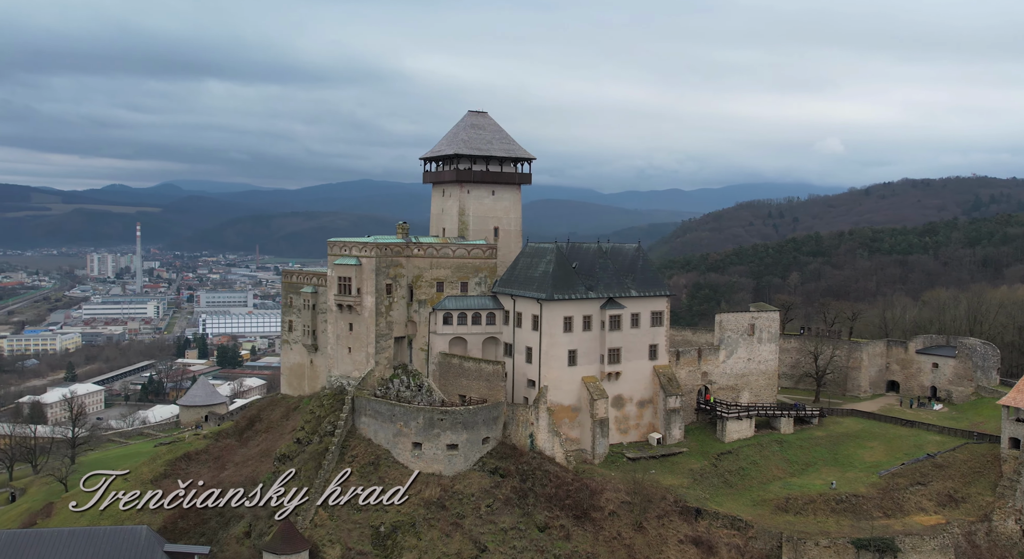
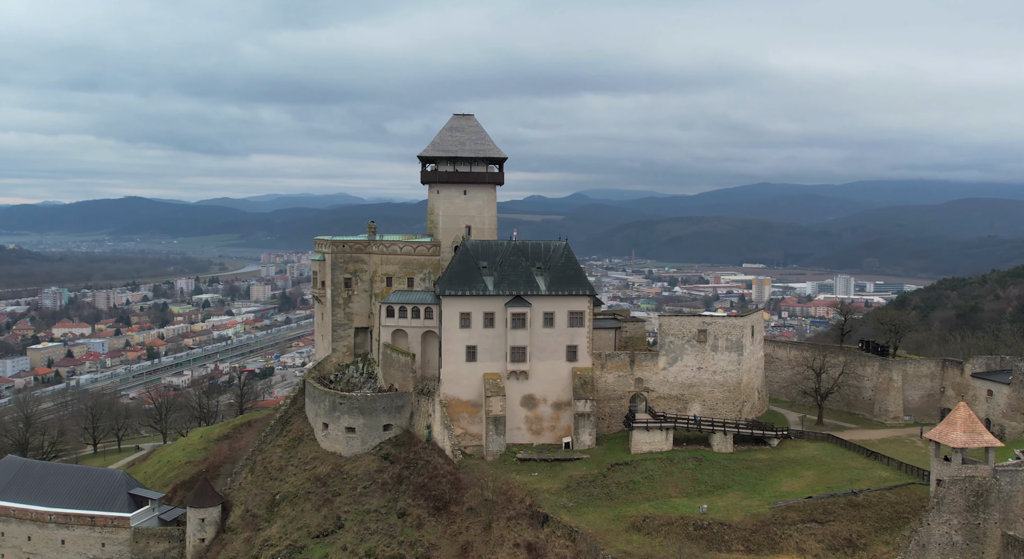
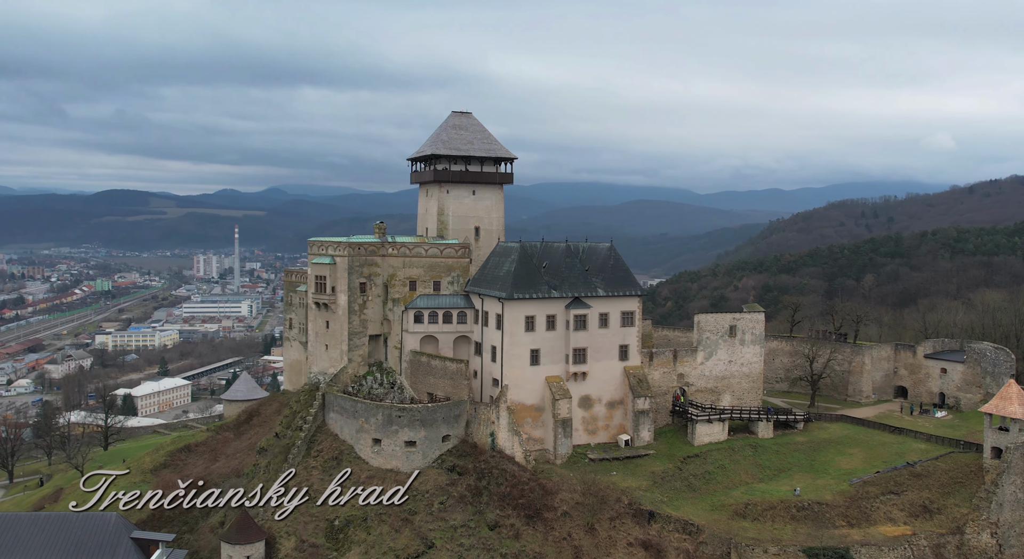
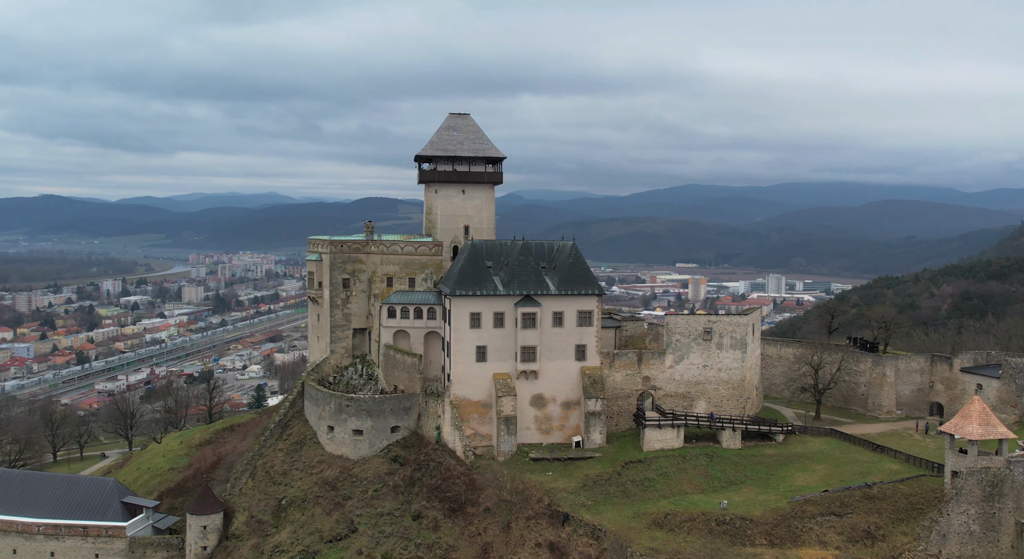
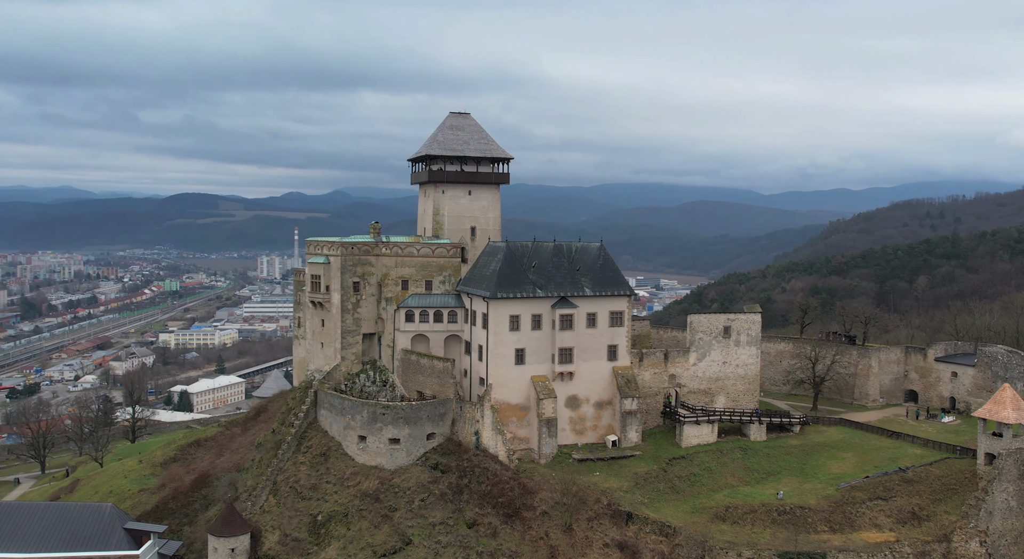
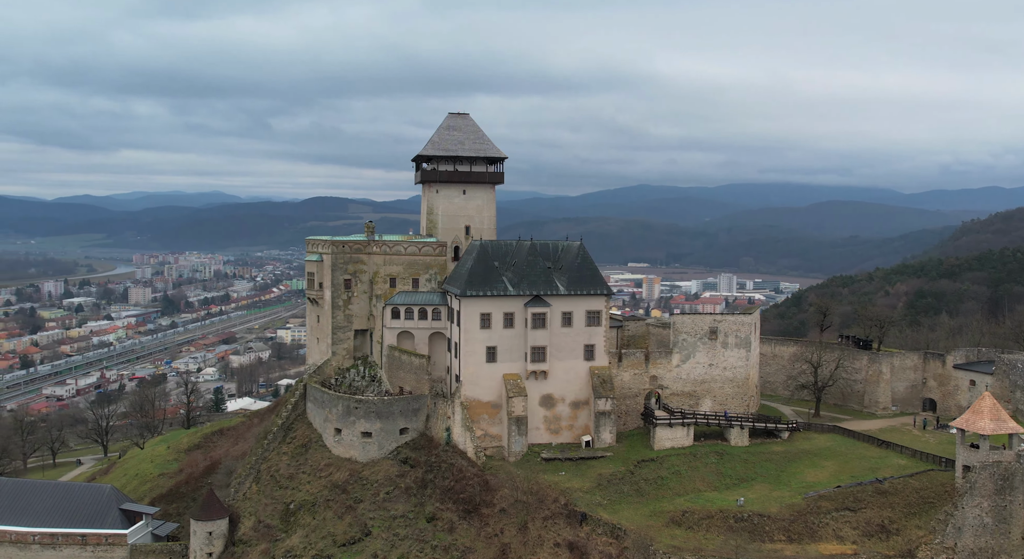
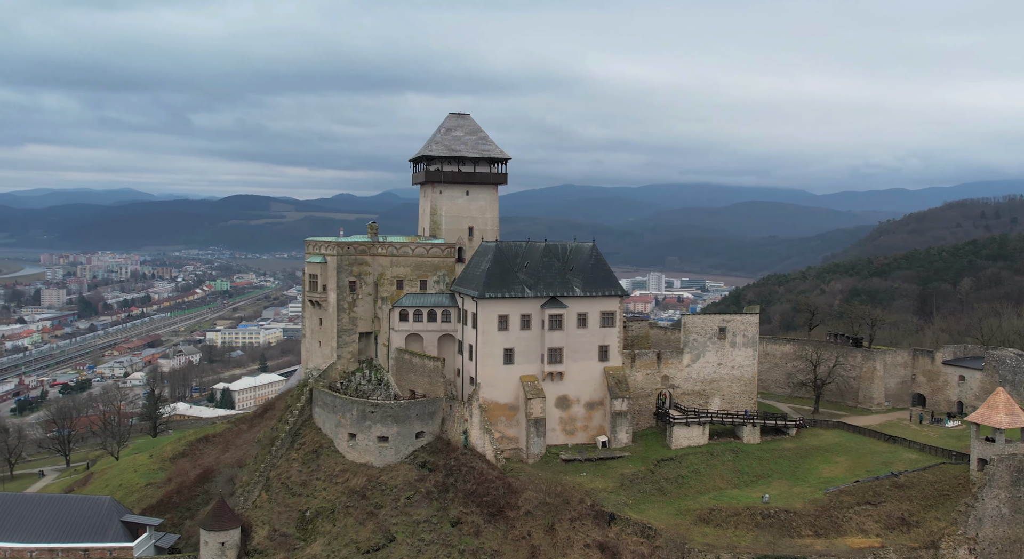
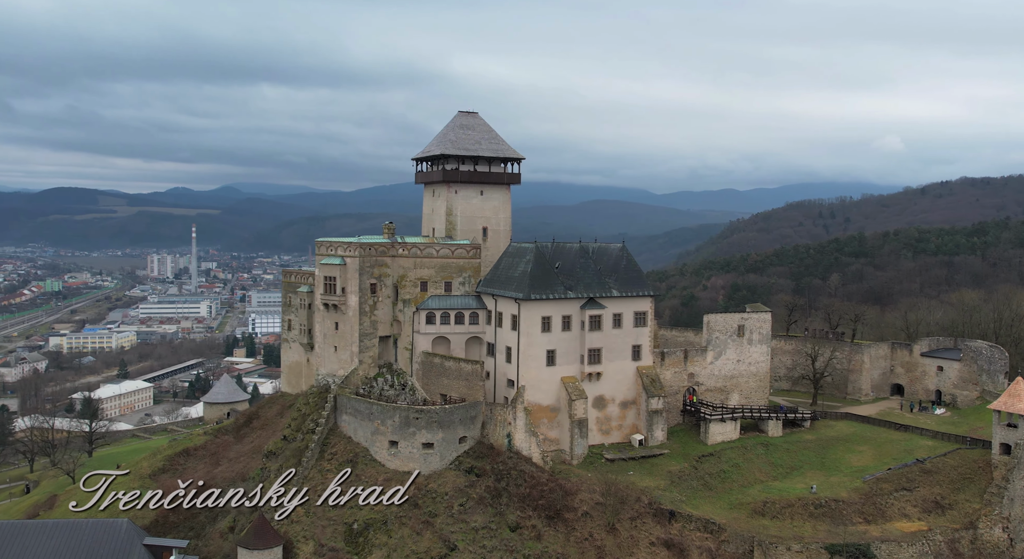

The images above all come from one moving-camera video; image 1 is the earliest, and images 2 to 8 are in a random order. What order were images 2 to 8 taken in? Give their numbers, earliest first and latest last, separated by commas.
8, 3, 5, 7, 6, 4, 2
